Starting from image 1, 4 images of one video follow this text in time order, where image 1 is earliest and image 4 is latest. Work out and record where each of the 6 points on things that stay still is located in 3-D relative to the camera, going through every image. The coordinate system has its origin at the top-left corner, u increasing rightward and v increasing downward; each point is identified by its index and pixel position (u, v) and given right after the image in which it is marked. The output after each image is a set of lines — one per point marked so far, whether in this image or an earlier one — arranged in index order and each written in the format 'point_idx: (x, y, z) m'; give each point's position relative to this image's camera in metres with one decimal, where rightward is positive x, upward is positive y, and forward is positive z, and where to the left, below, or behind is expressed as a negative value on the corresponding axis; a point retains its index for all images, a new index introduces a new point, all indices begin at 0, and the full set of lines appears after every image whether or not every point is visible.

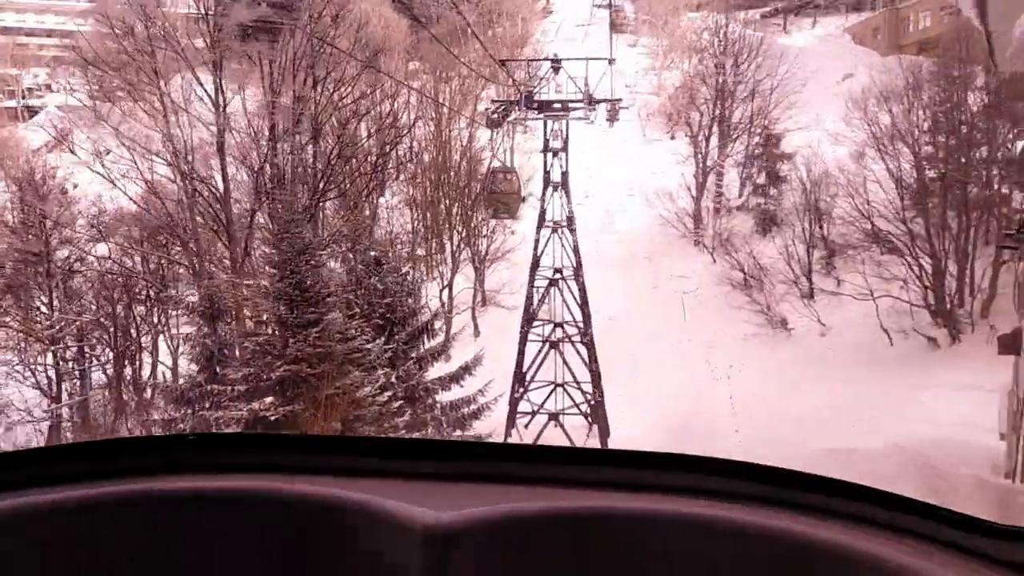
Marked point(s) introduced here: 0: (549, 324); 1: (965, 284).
0: (+0.5, -0.5, +11.0) m
1: (+5.9, +0.1, +10.8) m
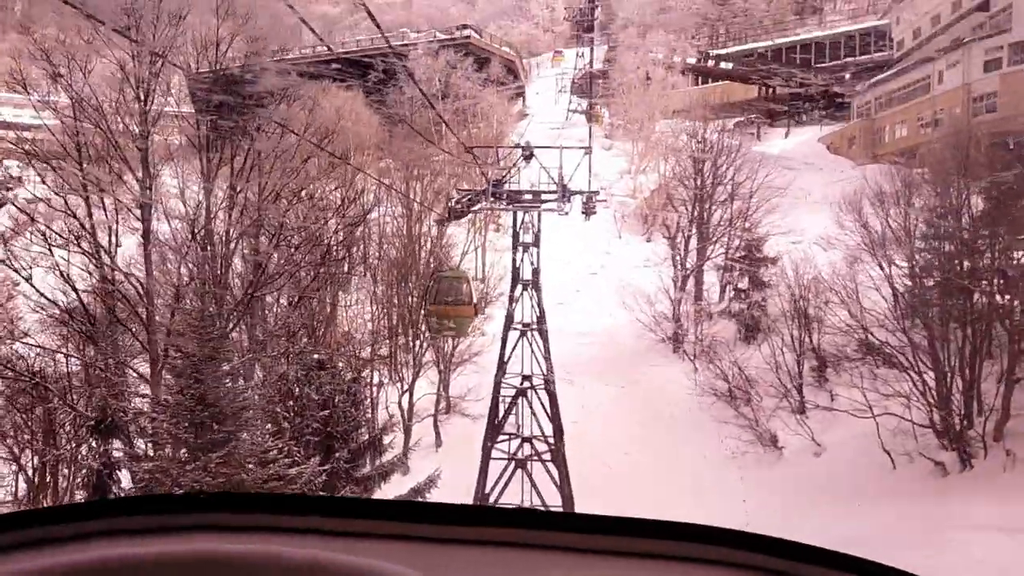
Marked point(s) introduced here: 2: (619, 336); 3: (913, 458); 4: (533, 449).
0: (0.0, -1.8, +9.8) m
1: (+5.4, -1.3, +9.8) m
2: (+2.4, -1.1, +18.7) m
3: (+4.9, -2.1, +10.1) m
4: (+0.2, -1.9, +9.5) m
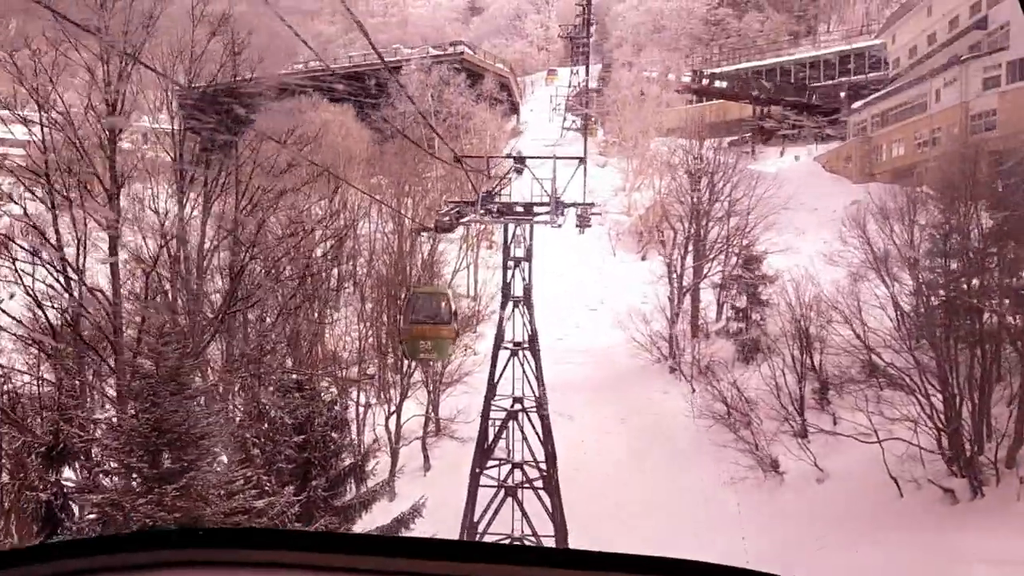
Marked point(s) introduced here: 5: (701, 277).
0: (-0.1, -2.0, +9.3) m
1: (+5.3, -1.6, +9.4) m
2: (+2.3, -1.5, +18.3) m
3: (+4.8, -2.3, +9.7) m
4: (+0.1, -2.0, +9.1) m
5: (+3.9, +0.2, +17.1) m
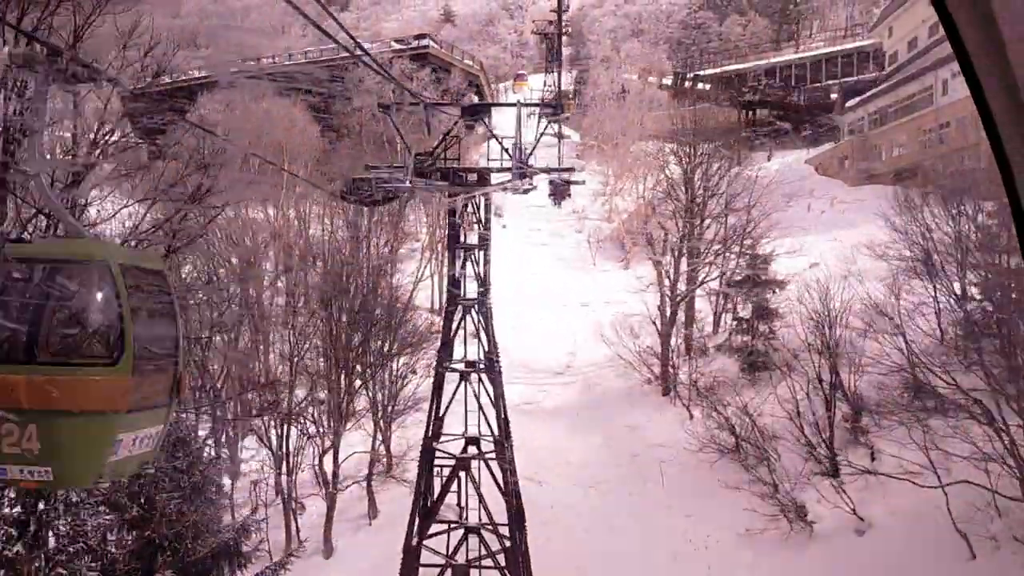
0: (-0.5, -2.0, +6.8) m
1: (+4.9, -1.5, +7.1) m
2: (+1.6, -1.7, +15.9) m
3: (+4.4, -2.3, +7.4) m
4: (-0.2, -2.0, +6.6) m
5: (+3.3, +0.1, +14.9) m
